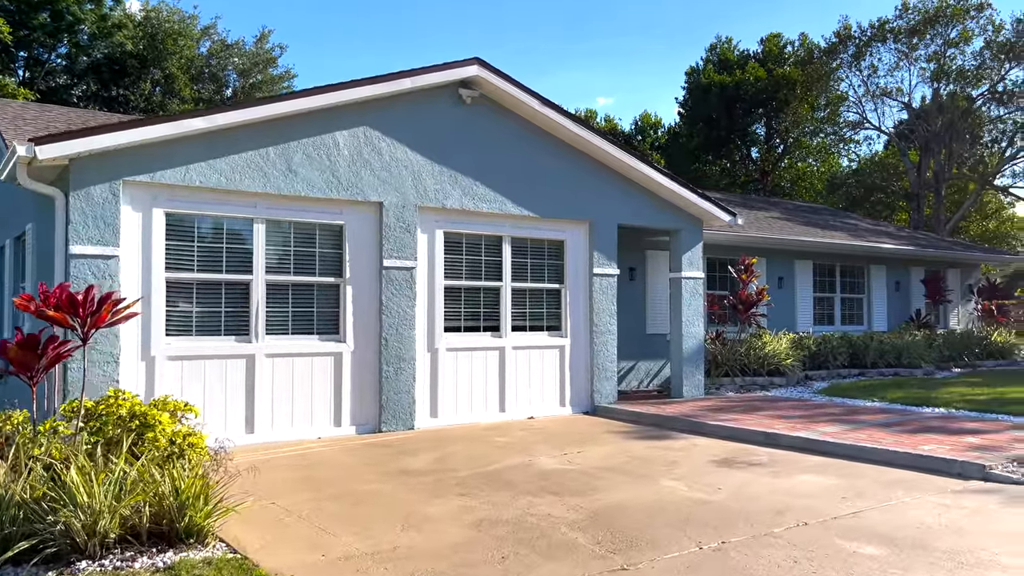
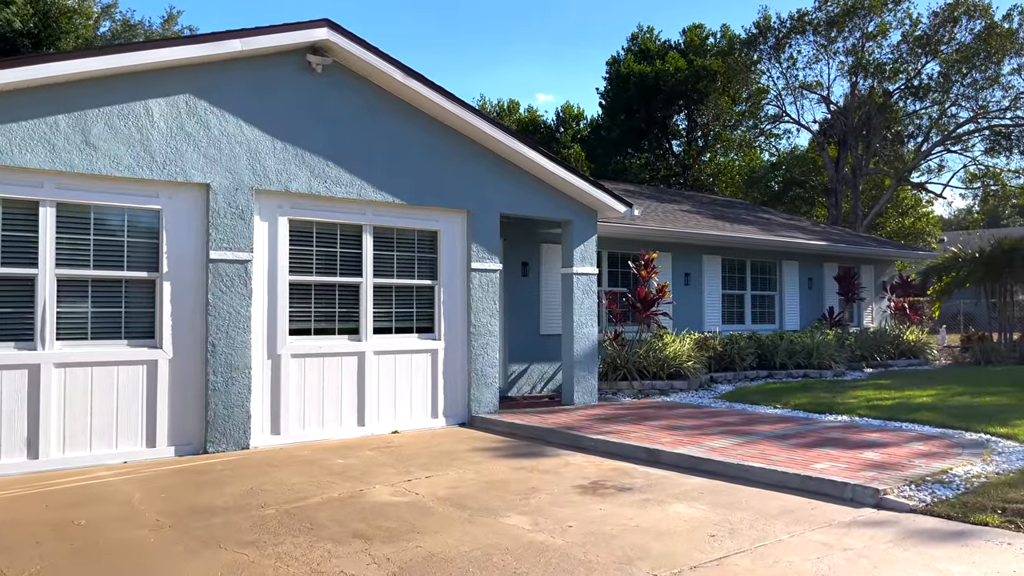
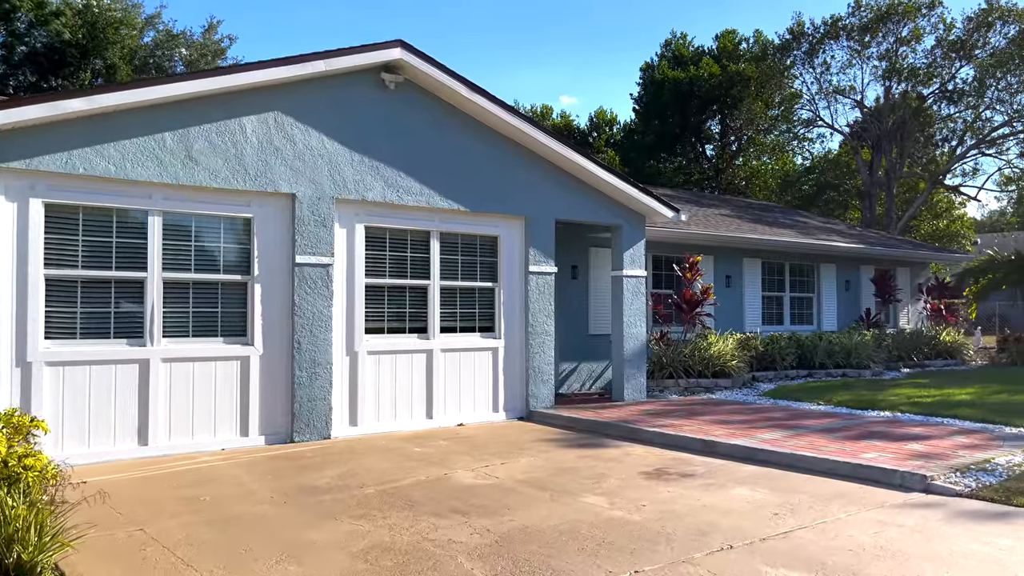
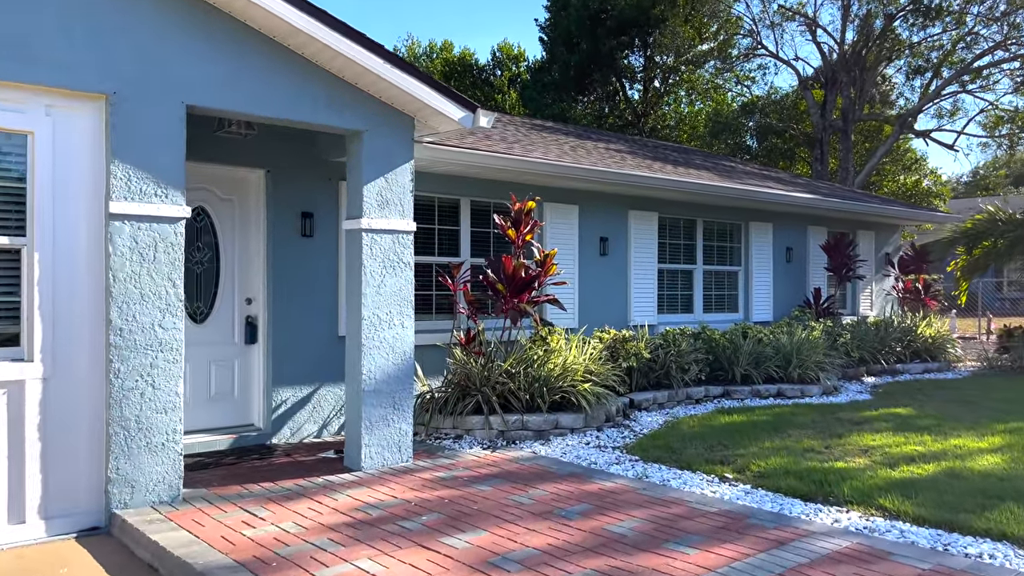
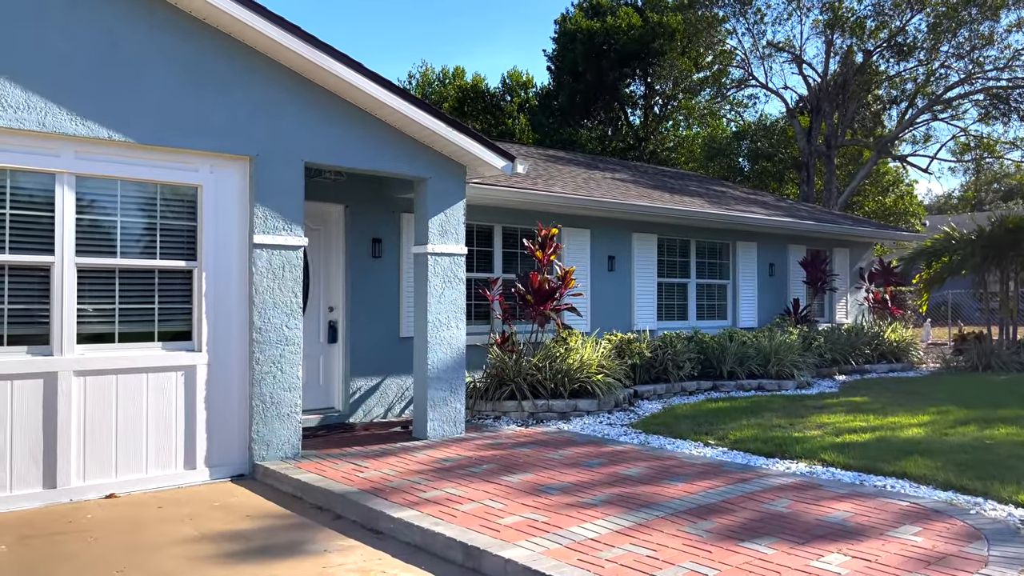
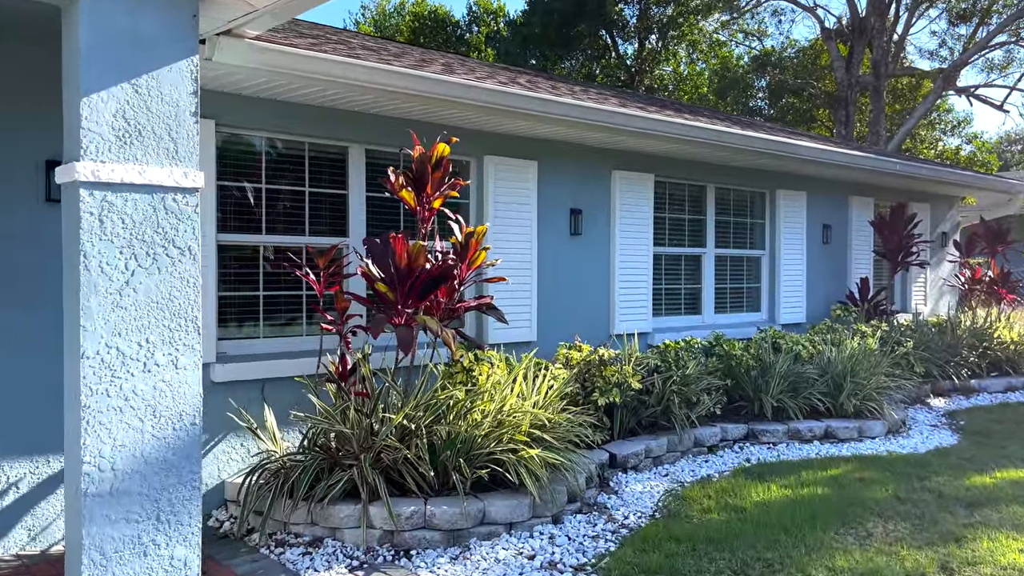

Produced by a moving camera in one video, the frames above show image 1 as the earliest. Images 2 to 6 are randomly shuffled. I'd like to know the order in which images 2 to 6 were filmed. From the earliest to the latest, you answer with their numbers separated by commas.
3, 2, 5, 4, 6
